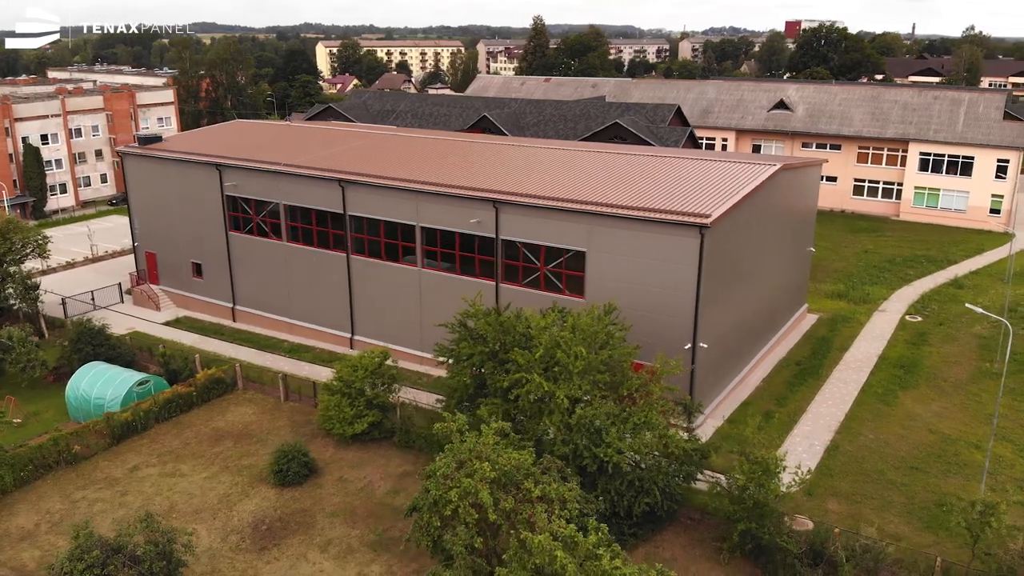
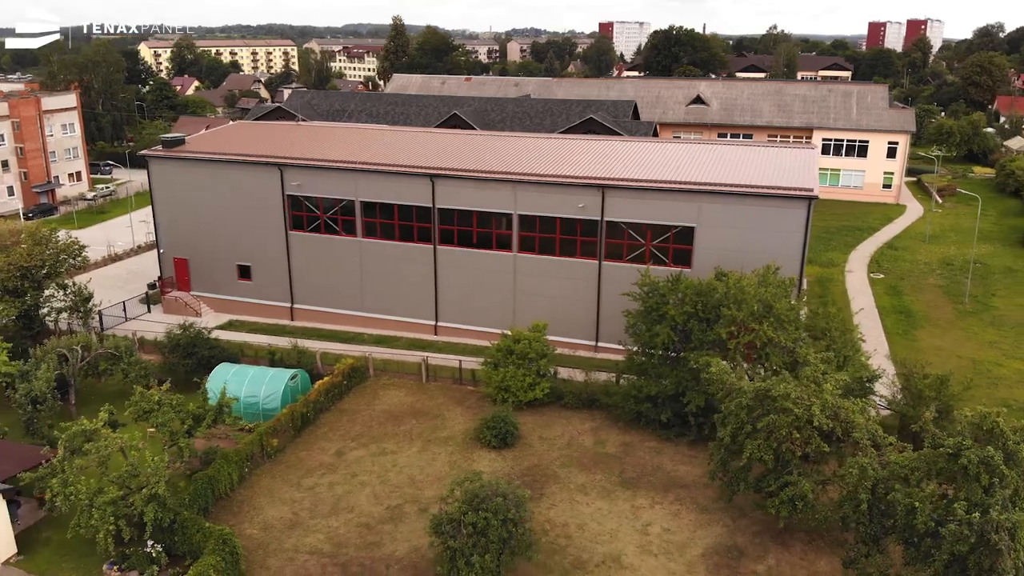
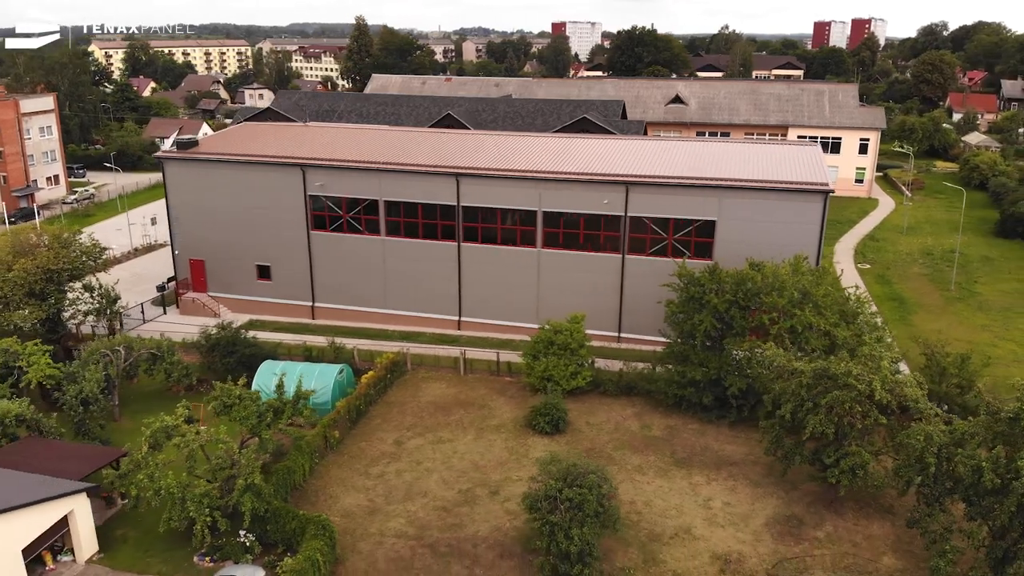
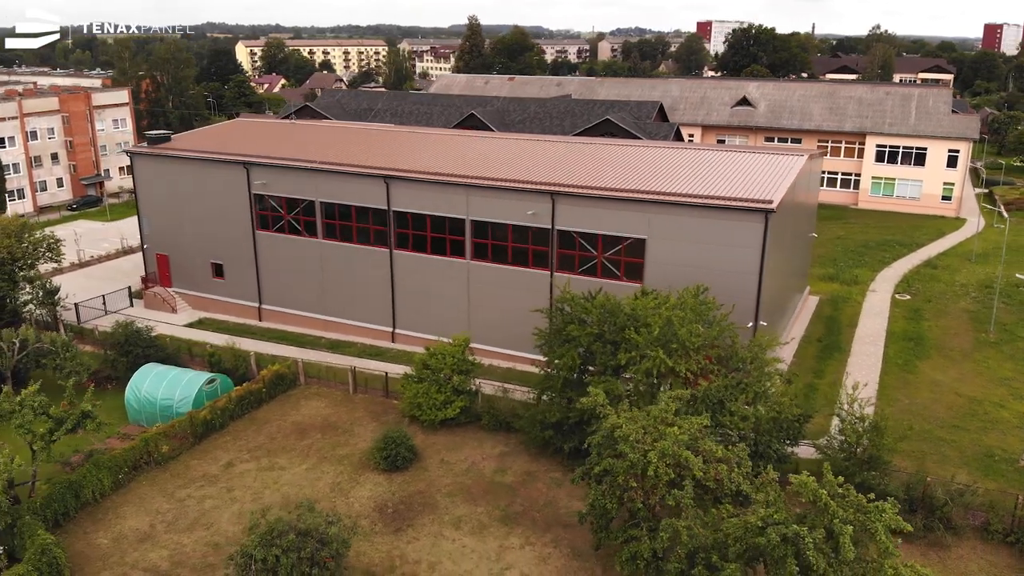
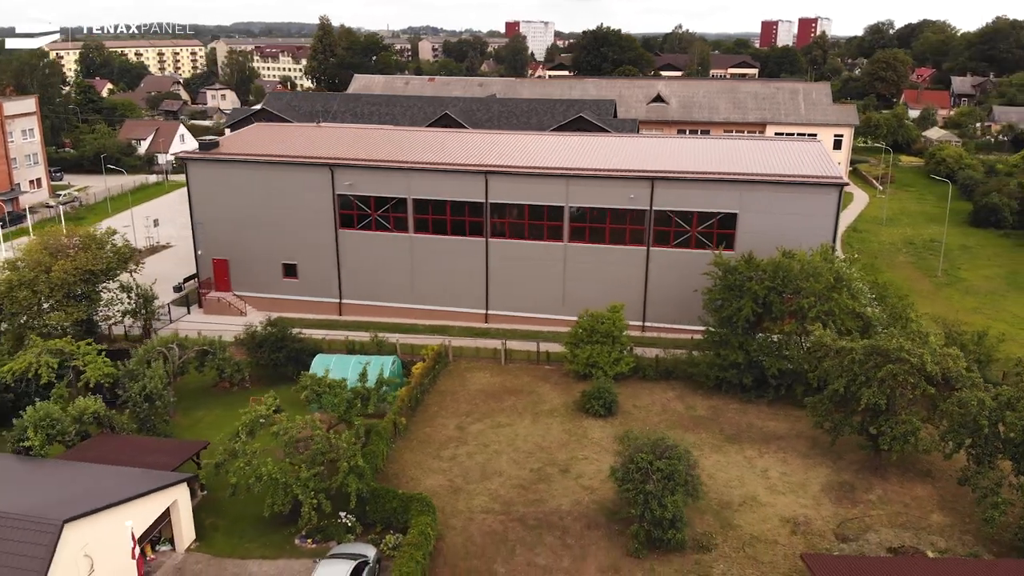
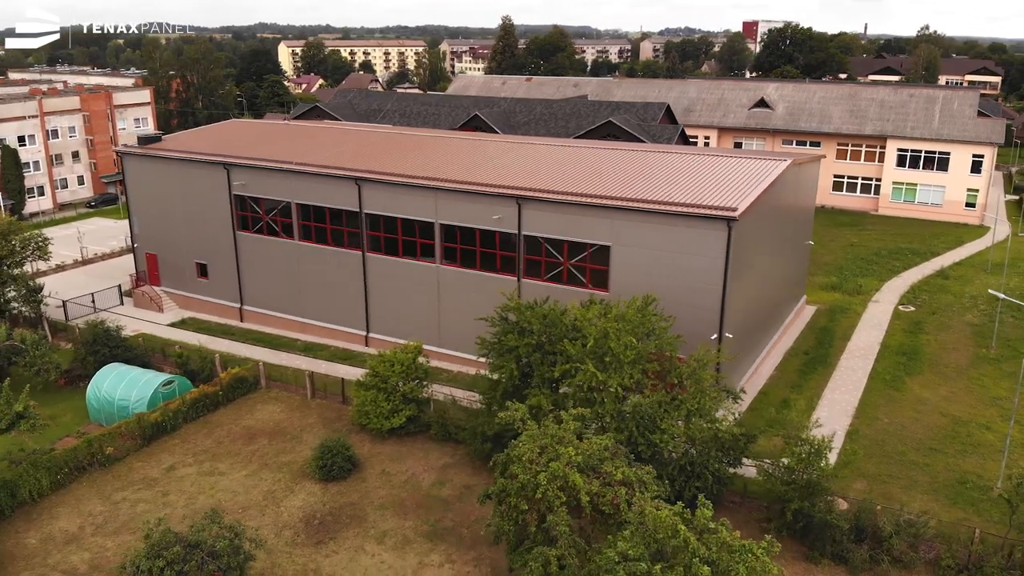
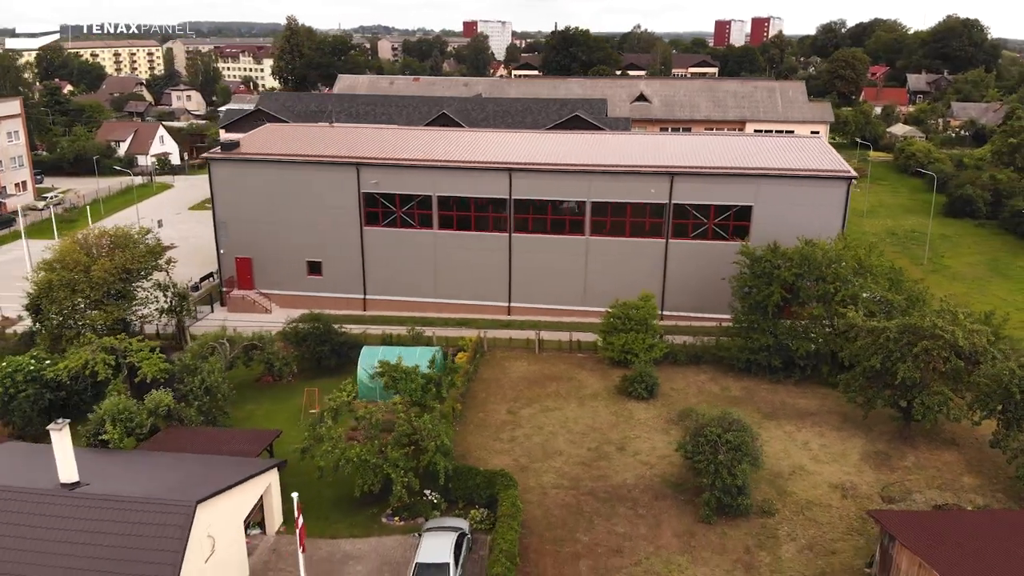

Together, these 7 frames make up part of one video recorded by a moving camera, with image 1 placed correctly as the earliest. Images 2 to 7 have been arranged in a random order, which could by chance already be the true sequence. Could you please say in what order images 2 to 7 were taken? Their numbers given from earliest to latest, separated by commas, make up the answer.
6, 4, 2, 3, 5, 7
